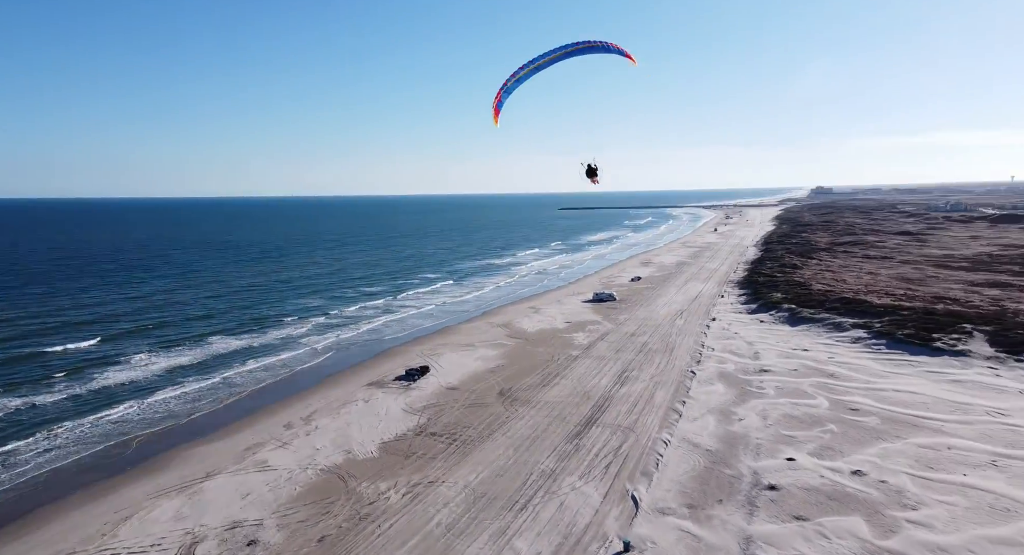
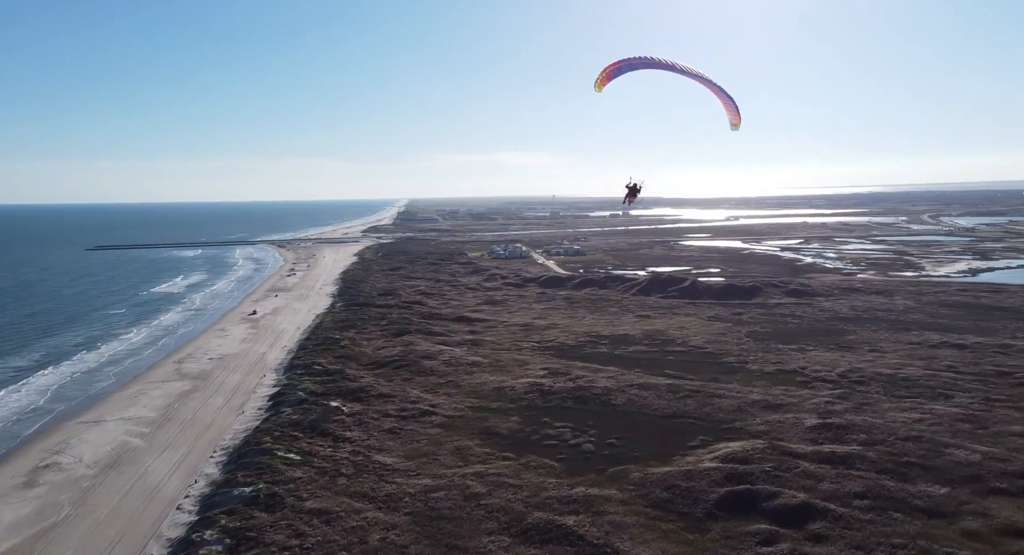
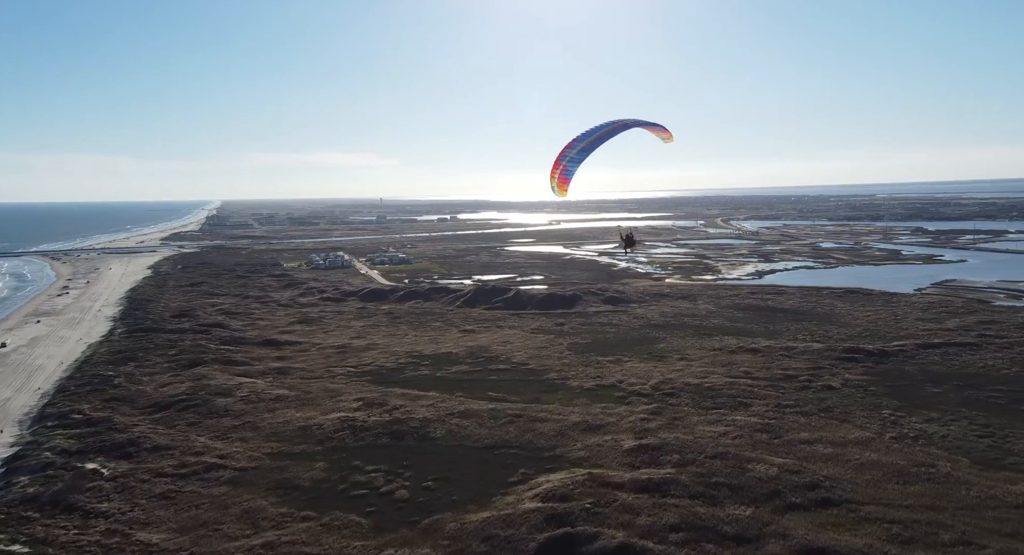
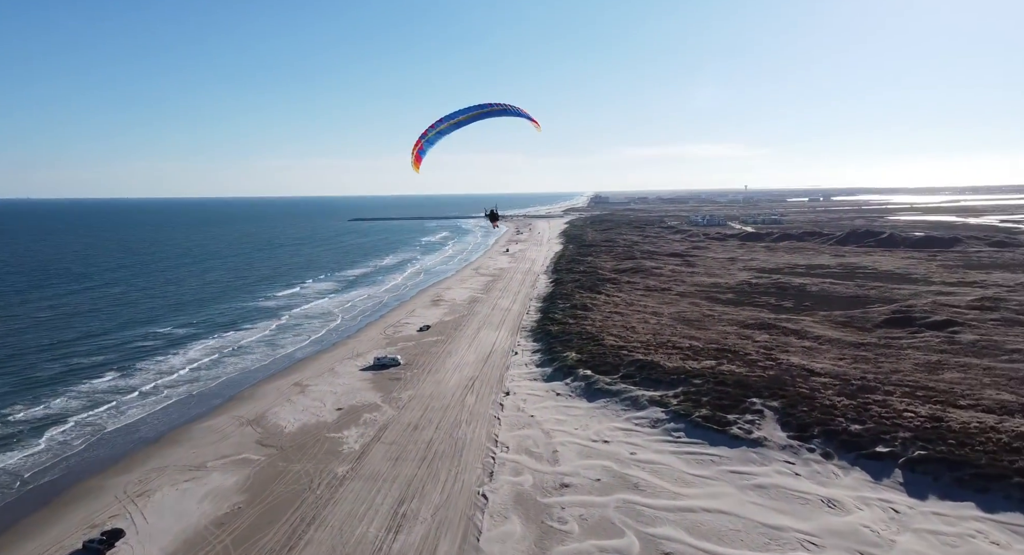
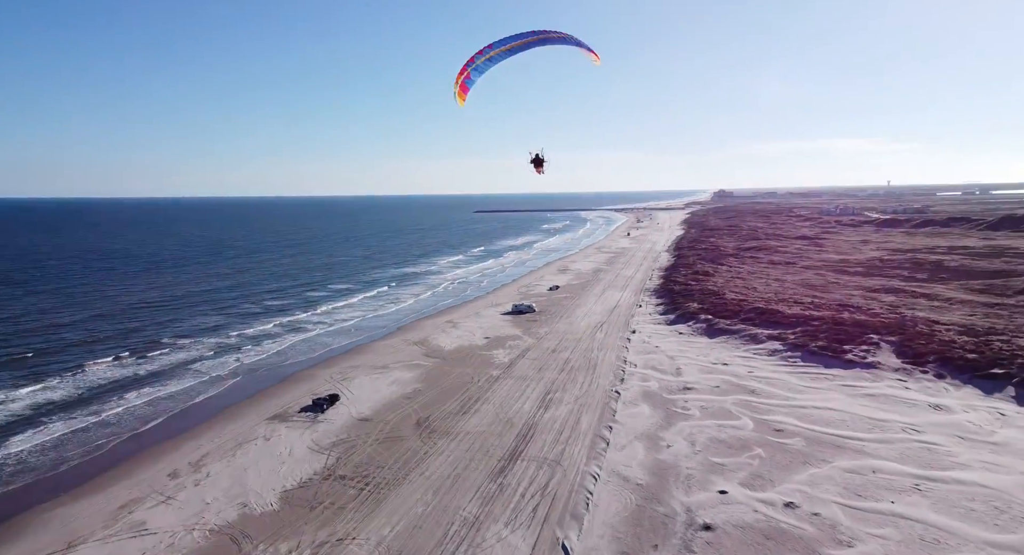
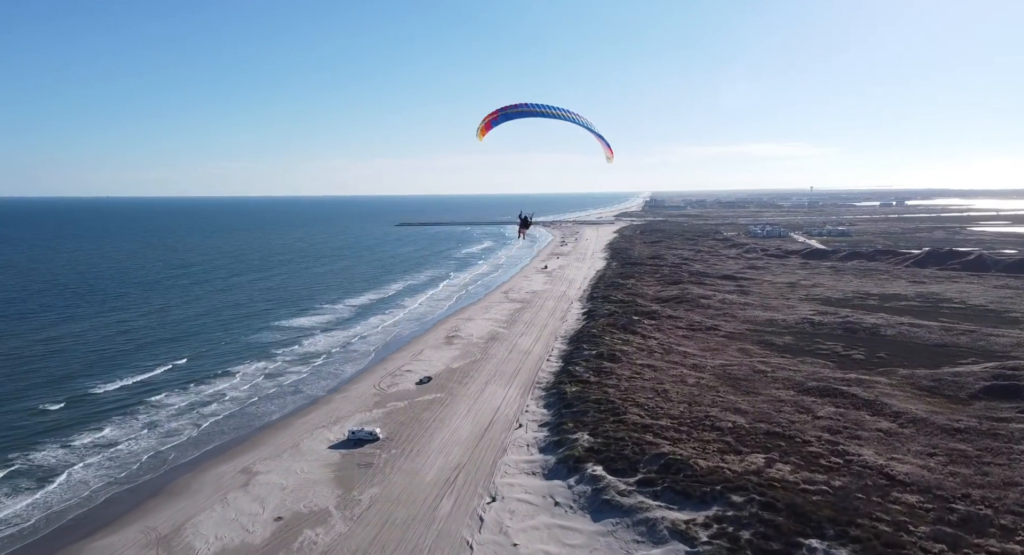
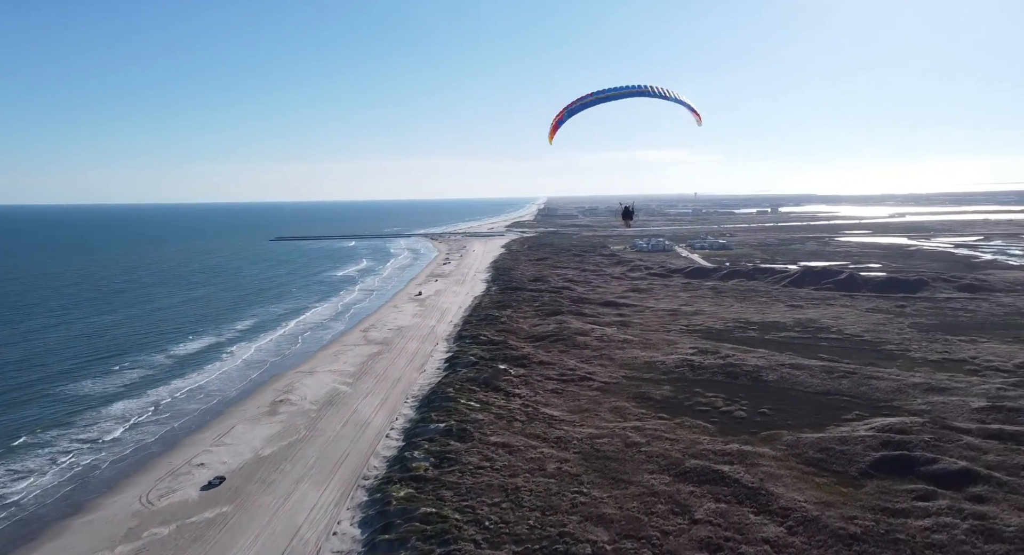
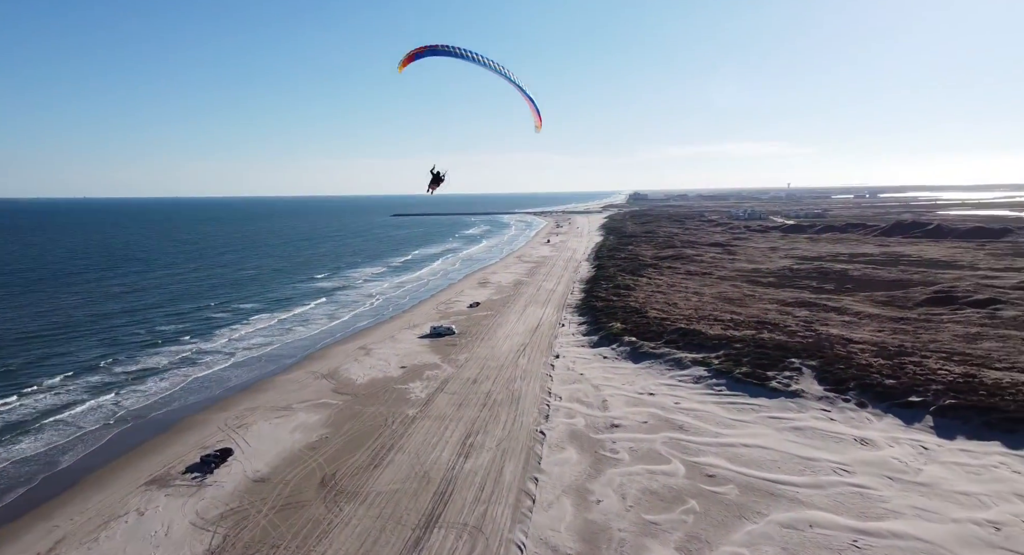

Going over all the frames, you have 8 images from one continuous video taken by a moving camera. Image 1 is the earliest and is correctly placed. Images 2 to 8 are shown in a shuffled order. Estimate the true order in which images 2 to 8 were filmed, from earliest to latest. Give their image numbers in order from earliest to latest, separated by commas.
5, 8, 4, 6, 7, 2, 3
